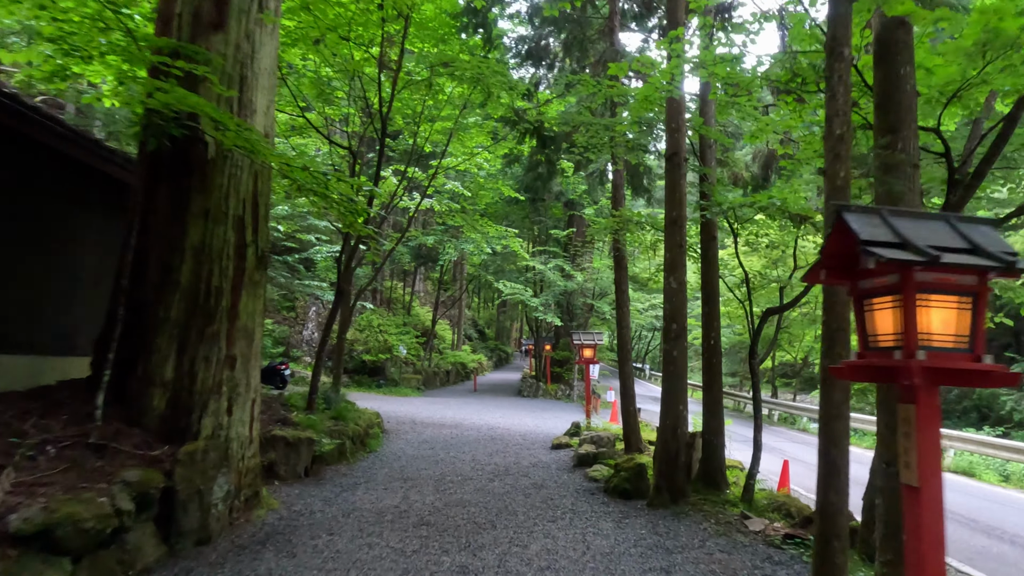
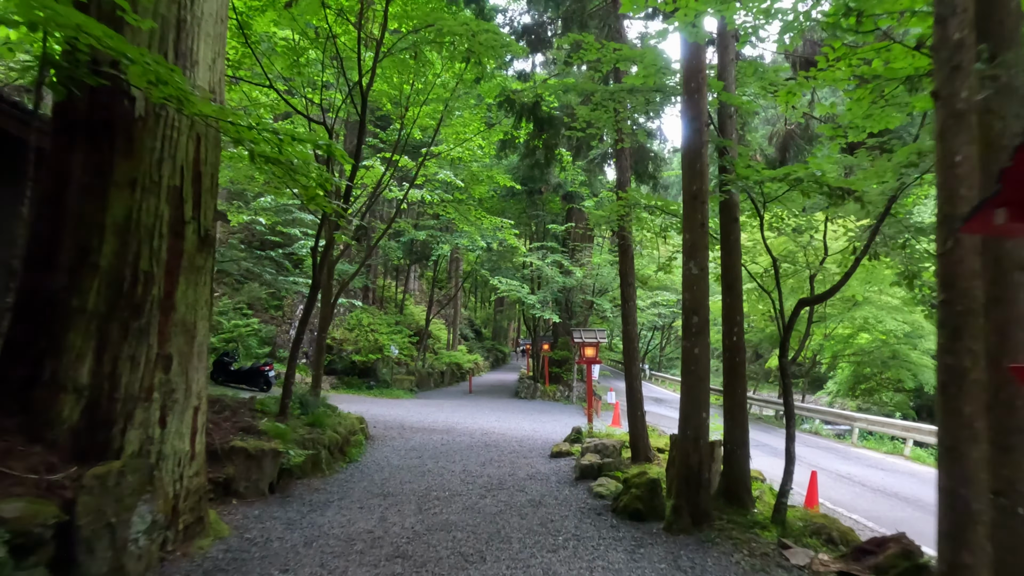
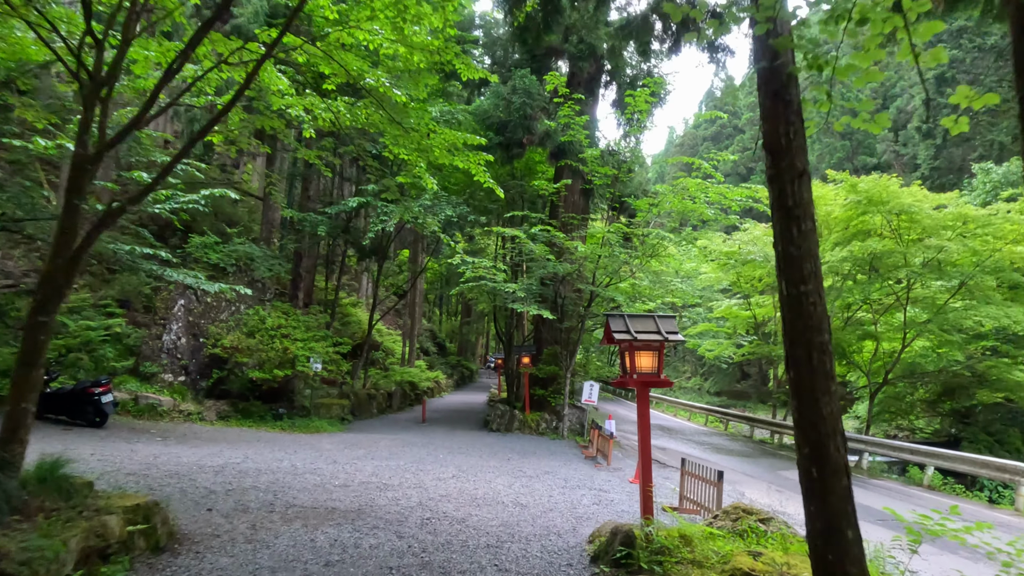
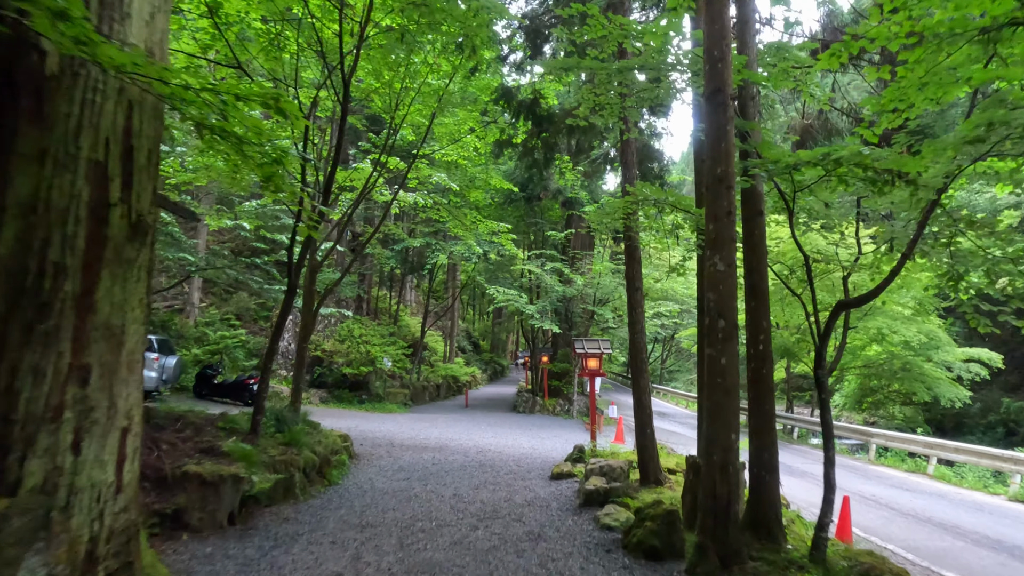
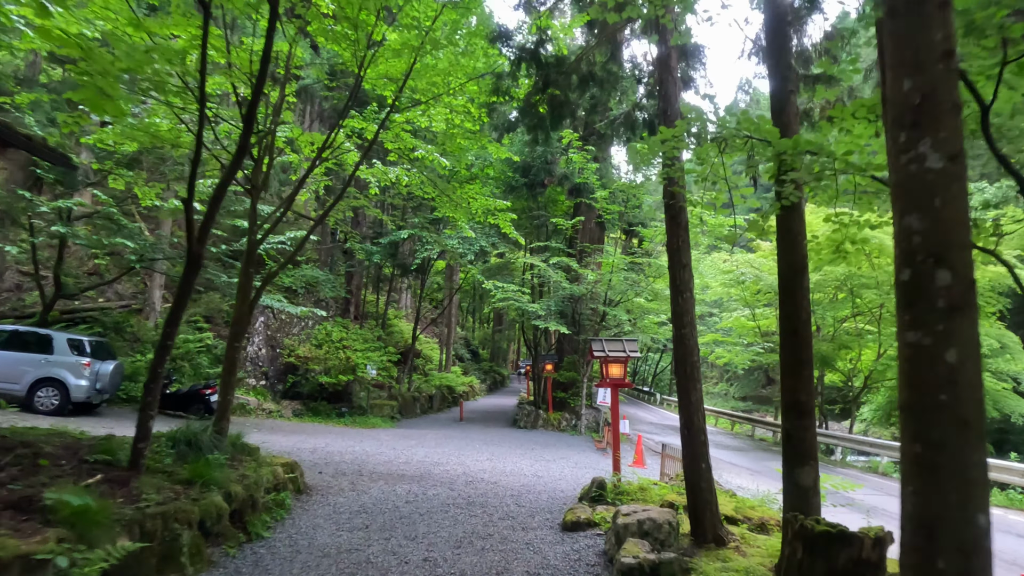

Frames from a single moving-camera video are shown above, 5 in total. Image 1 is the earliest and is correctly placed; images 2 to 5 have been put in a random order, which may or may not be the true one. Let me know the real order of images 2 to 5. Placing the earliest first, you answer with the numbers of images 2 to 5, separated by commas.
2, 4, 5, 3
